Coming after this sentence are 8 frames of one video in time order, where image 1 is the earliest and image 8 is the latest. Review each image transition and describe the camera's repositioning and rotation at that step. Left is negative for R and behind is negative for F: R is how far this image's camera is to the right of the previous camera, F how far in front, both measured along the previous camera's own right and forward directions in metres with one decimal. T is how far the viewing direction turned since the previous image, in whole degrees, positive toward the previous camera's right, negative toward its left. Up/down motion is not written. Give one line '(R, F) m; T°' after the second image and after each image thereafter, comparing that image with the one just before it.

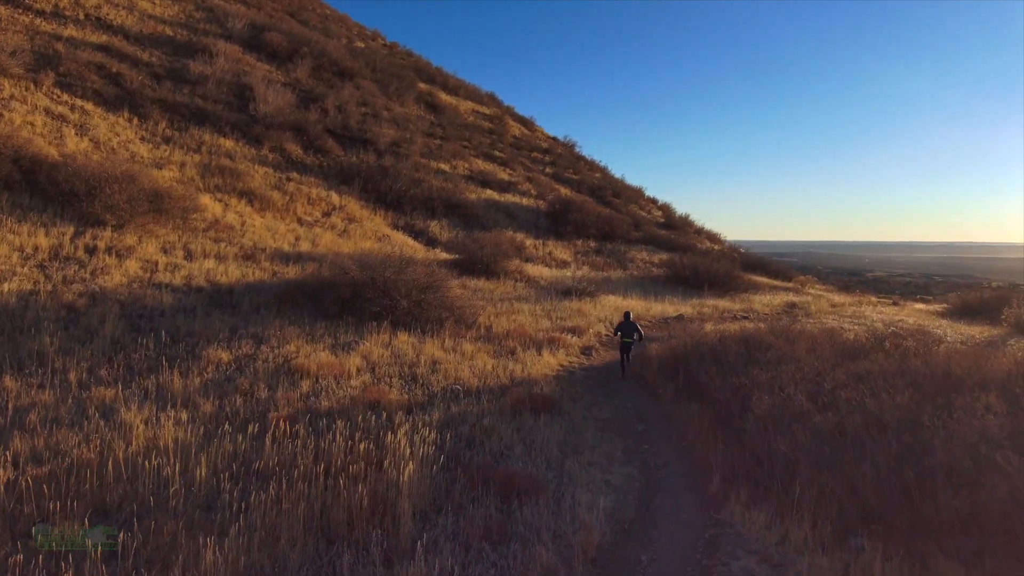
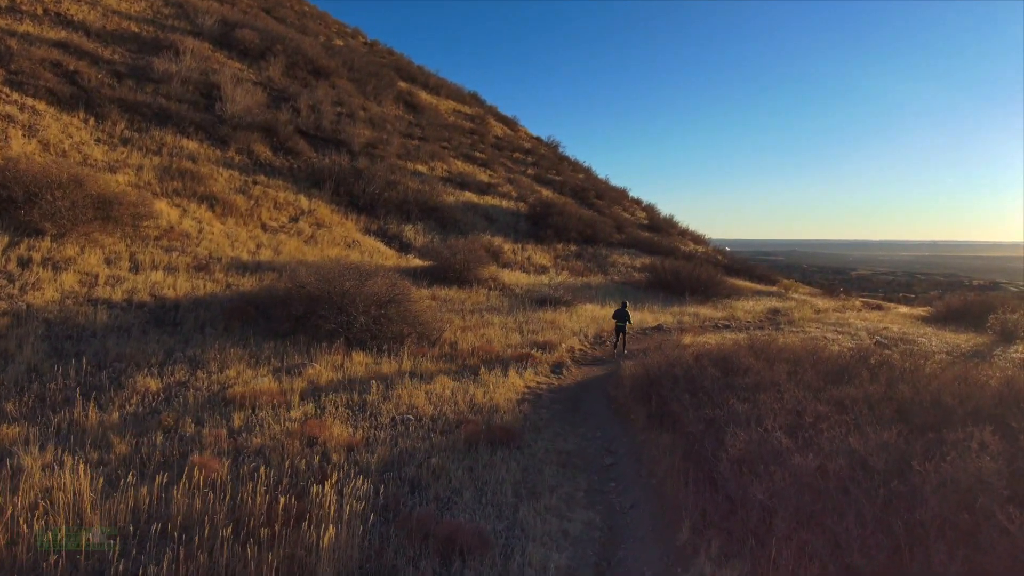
(+0.3, +0.6) m; +1°
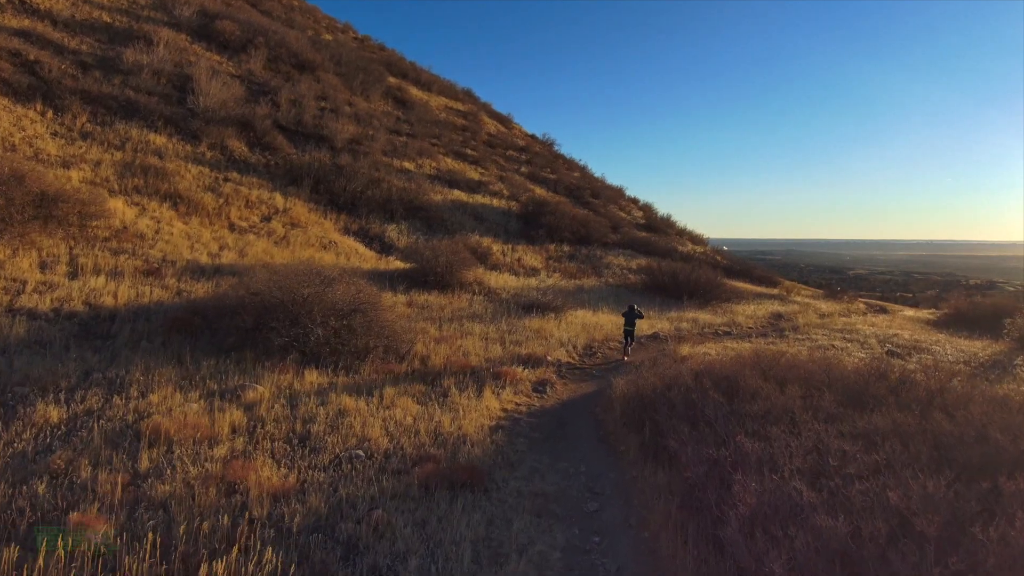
(+0.3, +1.0) m; 0°
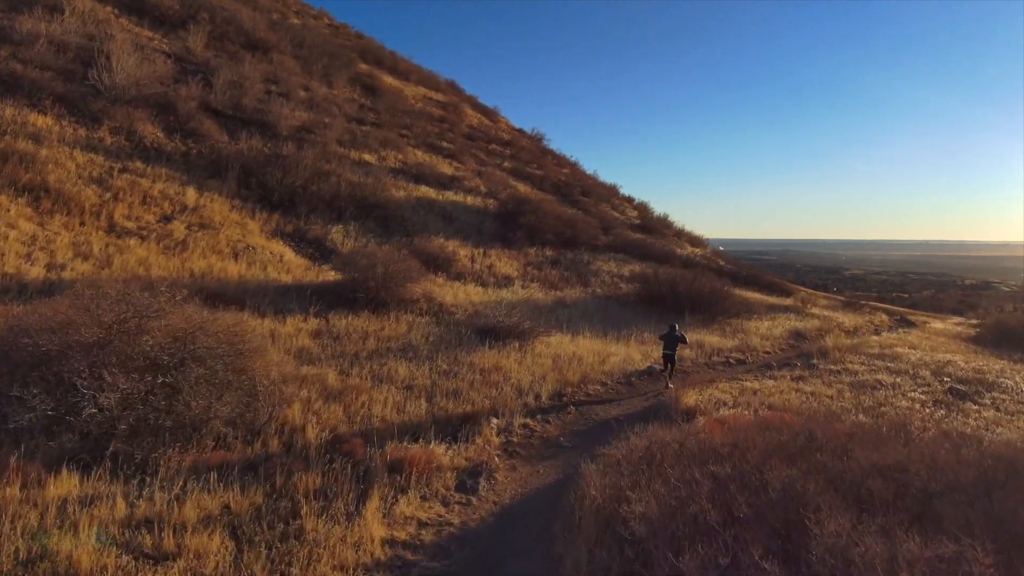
(+0.7, +3.0) m; 0°
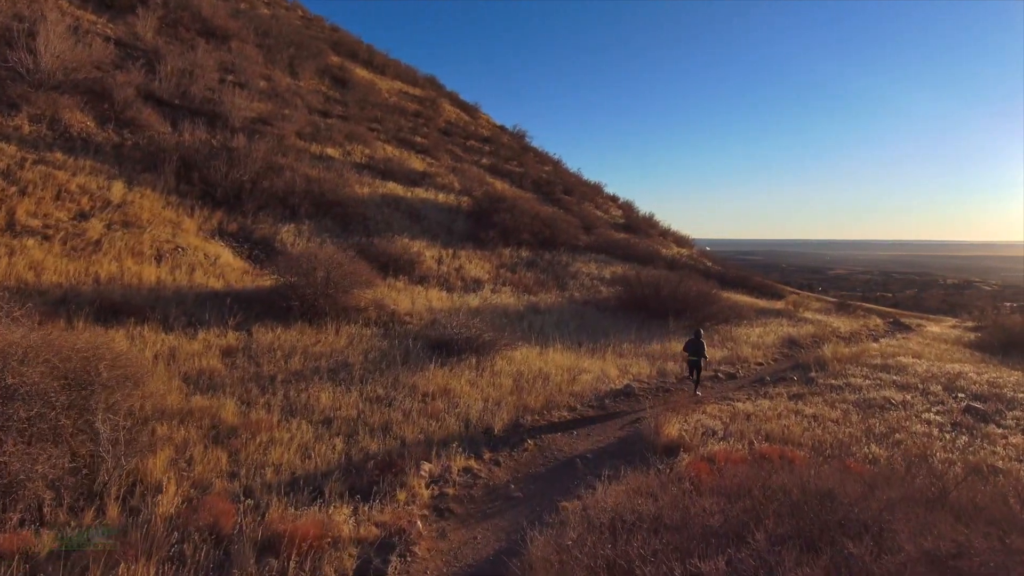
(+0.4, +1.3) m; +1°
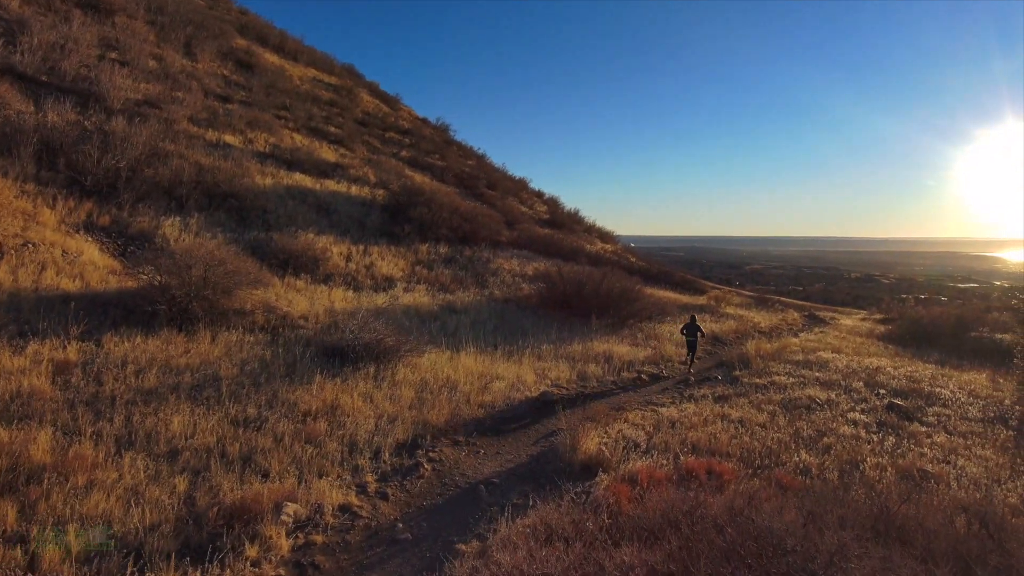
(+0.3, +0.8) m; +6°
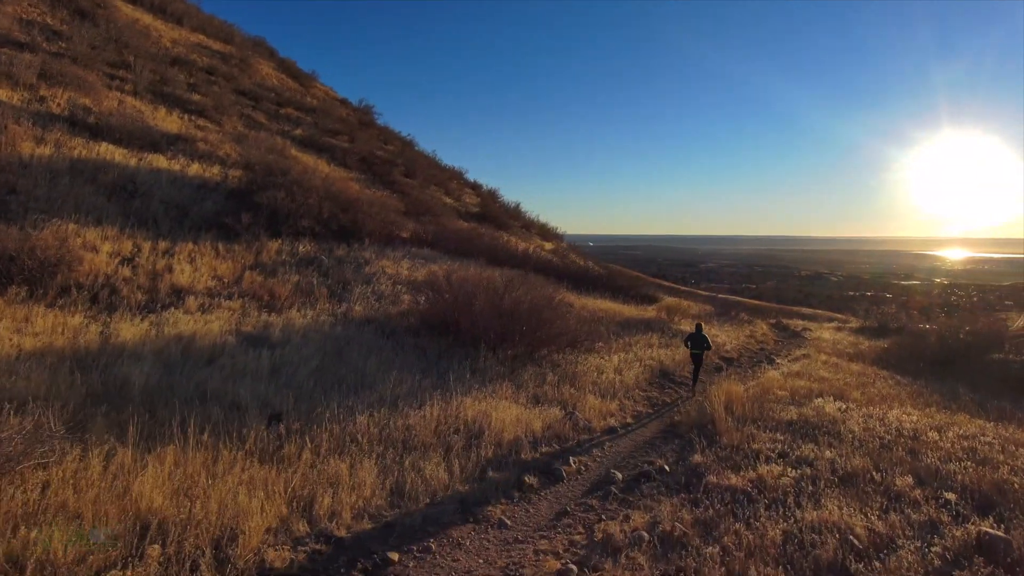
(+1.5, +4.3) m; +4°
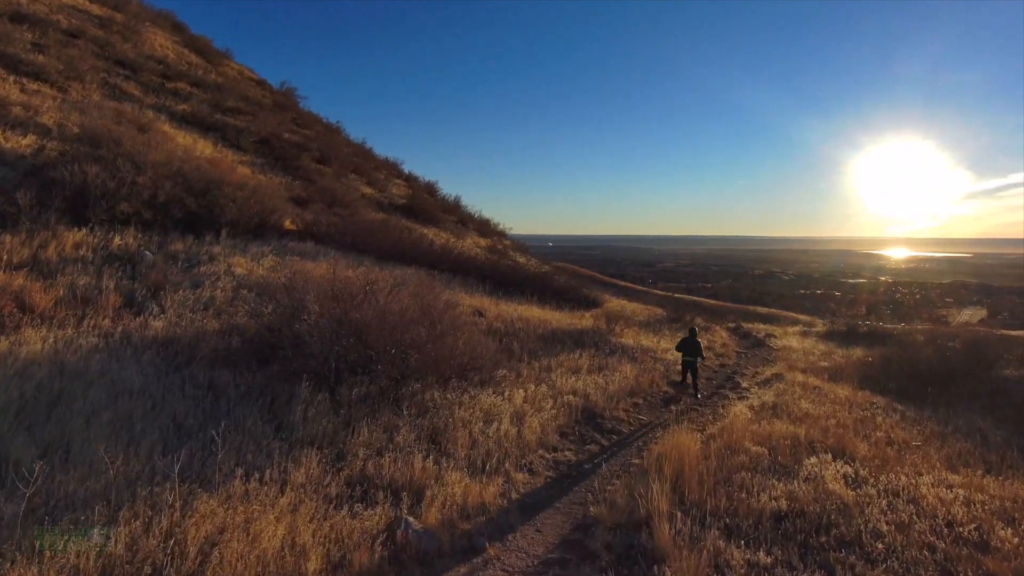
(+1.1, +2.9) m; +4°
